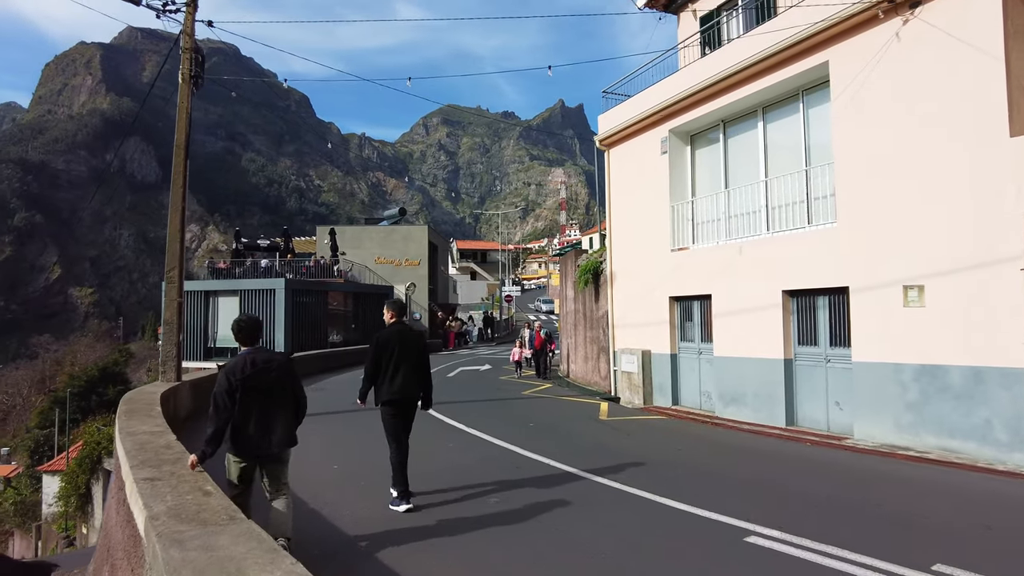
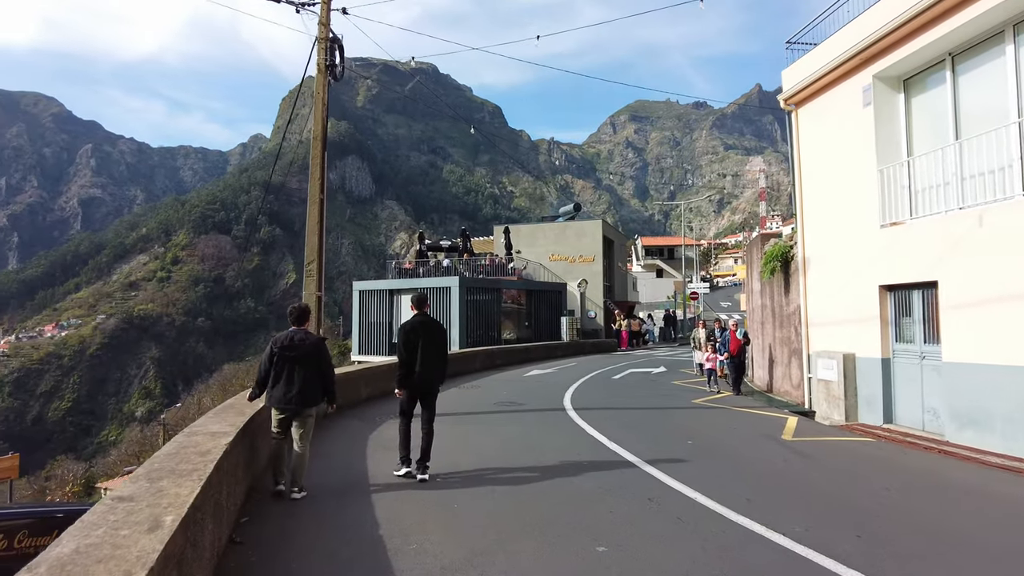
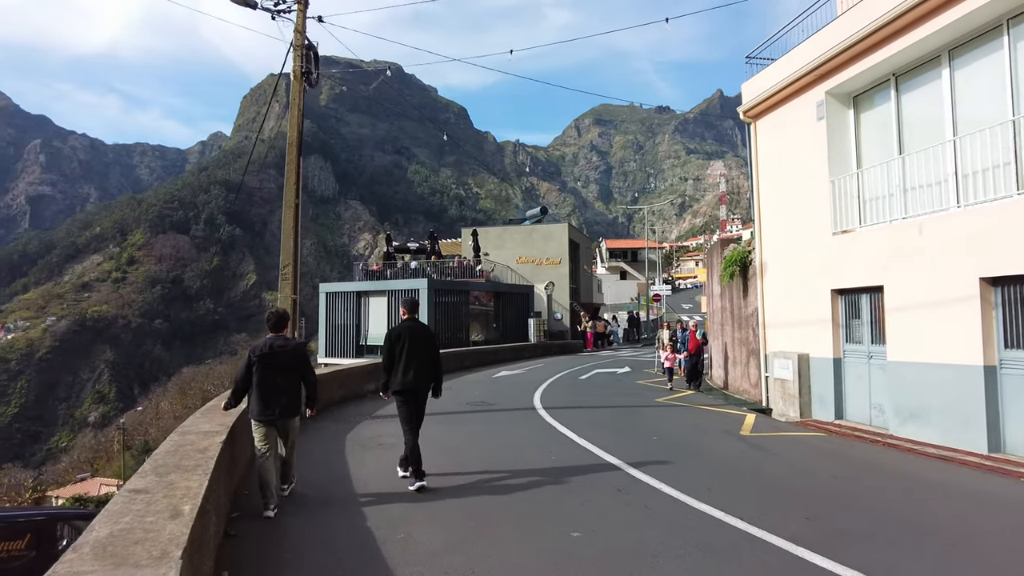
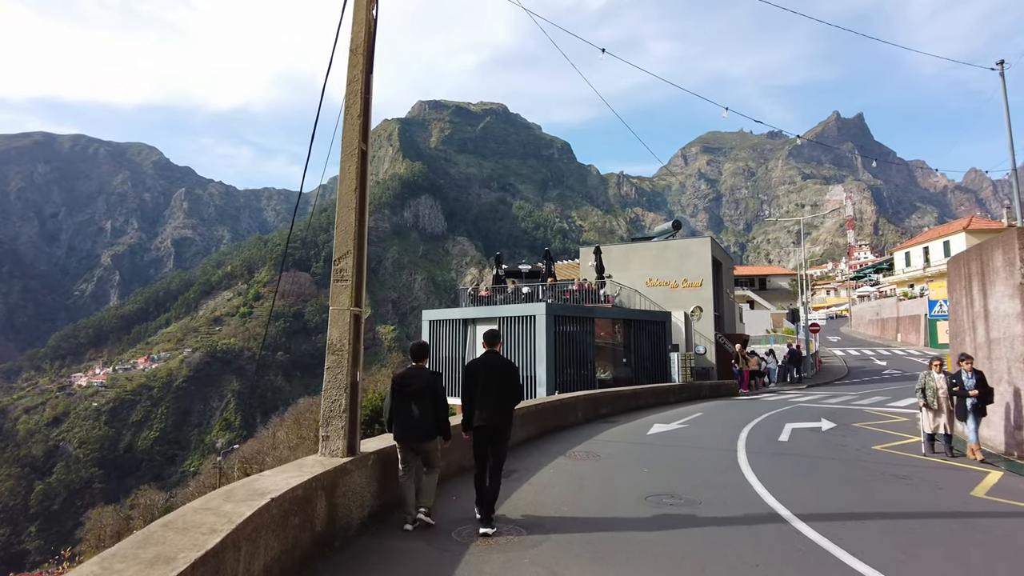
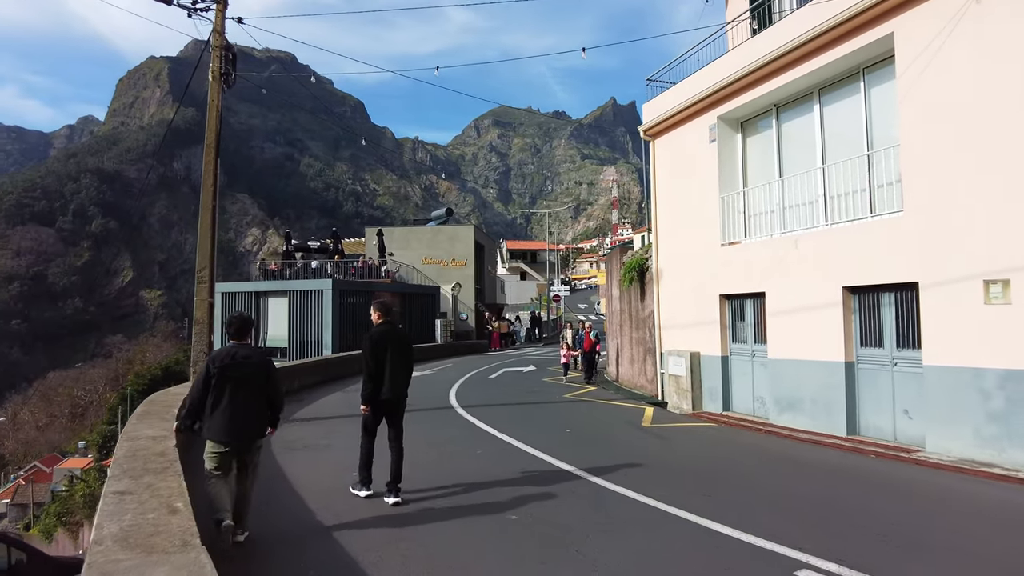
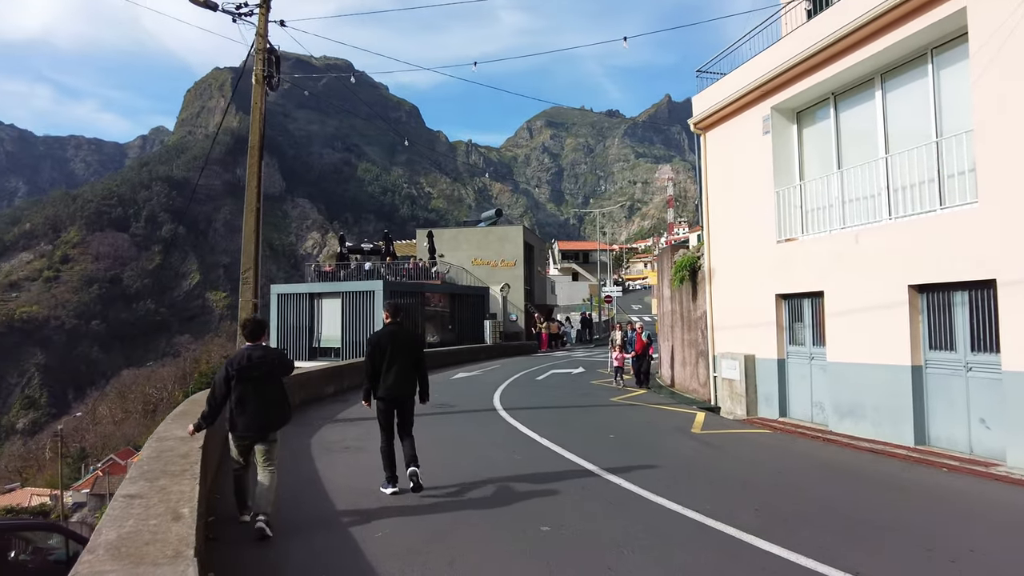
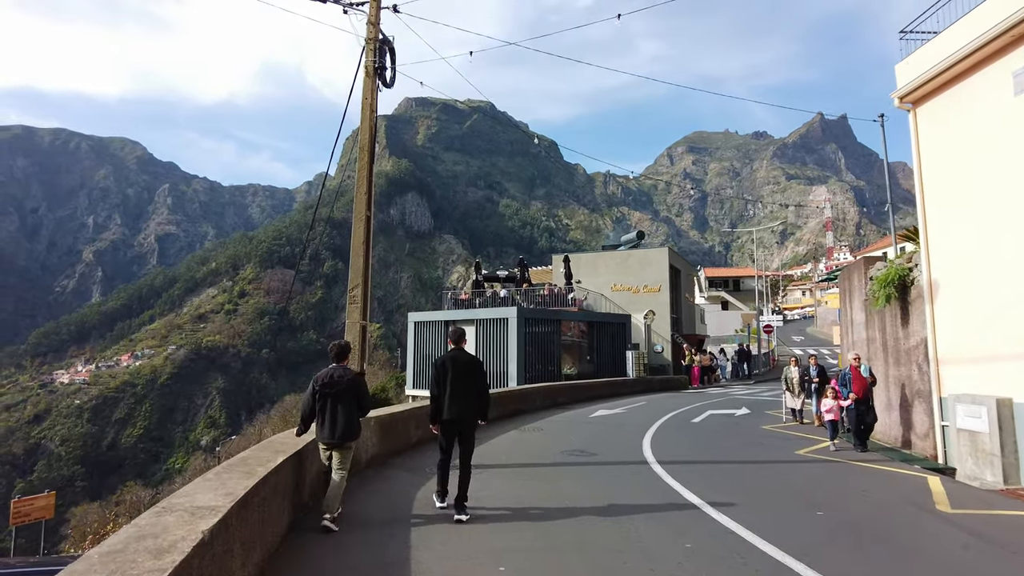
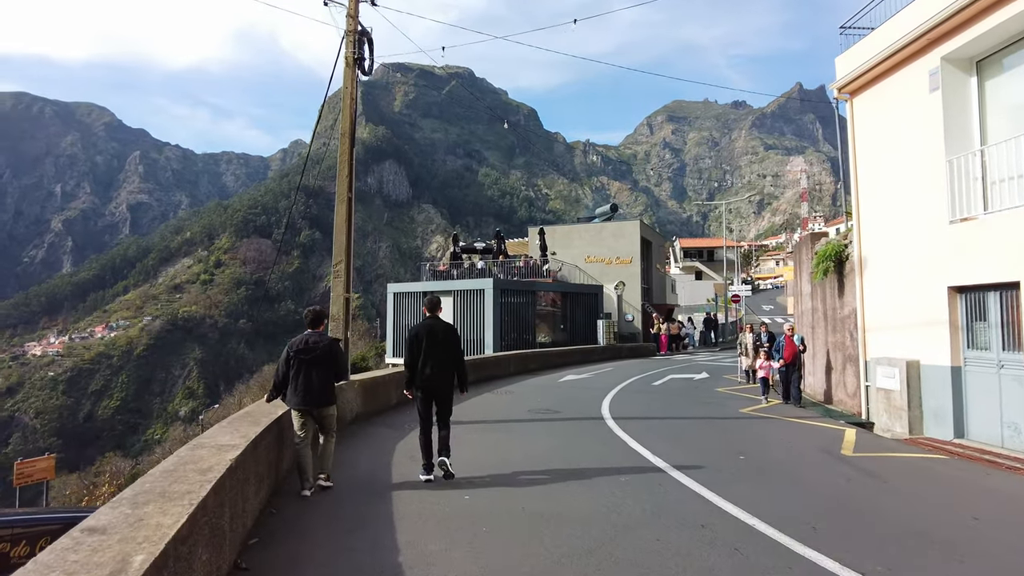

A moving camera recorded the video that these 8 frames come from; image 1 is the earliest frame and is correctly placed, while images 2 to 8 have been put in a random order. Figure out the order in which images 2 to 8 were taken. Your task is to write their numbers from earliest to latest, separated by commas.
5, 6, 3, 2, 8, 7, 4
